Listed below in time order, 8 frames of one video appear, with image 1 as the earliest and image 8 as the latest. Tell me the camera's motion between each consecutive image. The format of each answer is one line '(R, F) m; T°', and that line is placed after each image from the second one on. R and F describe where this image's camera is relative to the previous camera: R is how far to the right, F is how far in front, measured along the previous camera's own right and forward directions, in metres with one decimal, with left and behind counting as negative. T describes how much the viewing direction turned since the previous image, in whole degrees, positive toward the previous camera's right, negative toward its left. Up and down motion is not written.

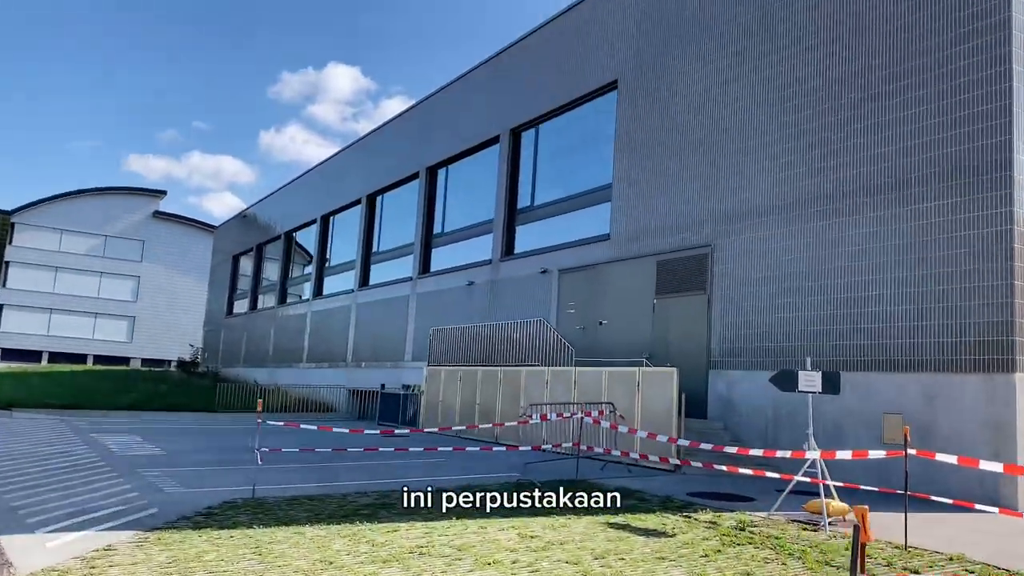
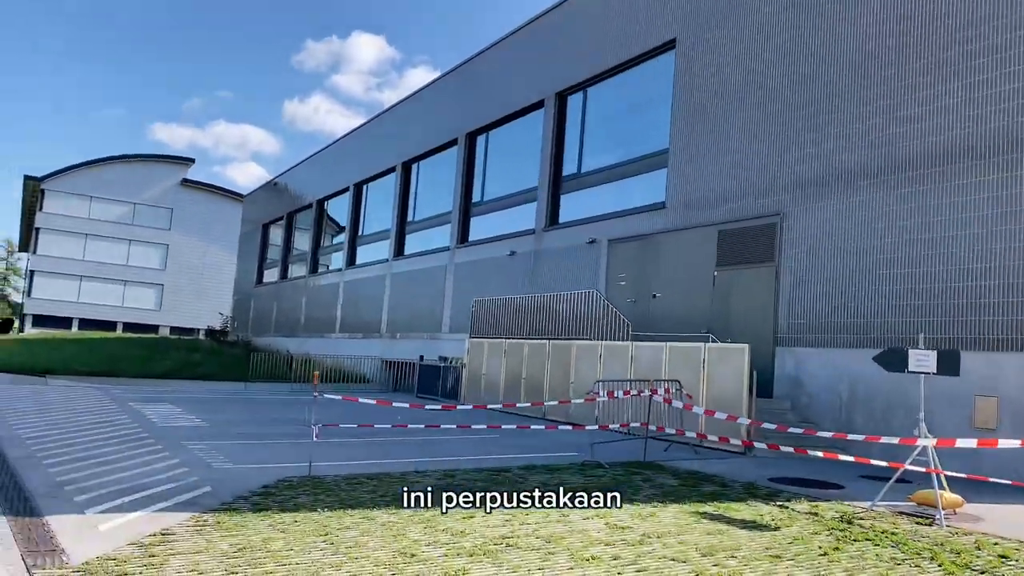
(-0.6, +0.7) m; -1°
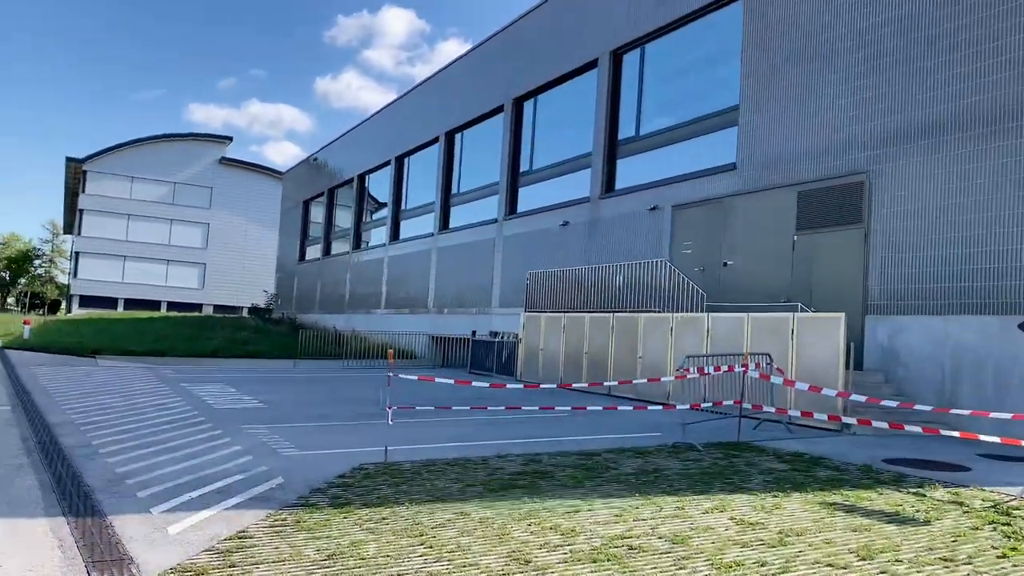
(-0.5, +0.8) m; -2°
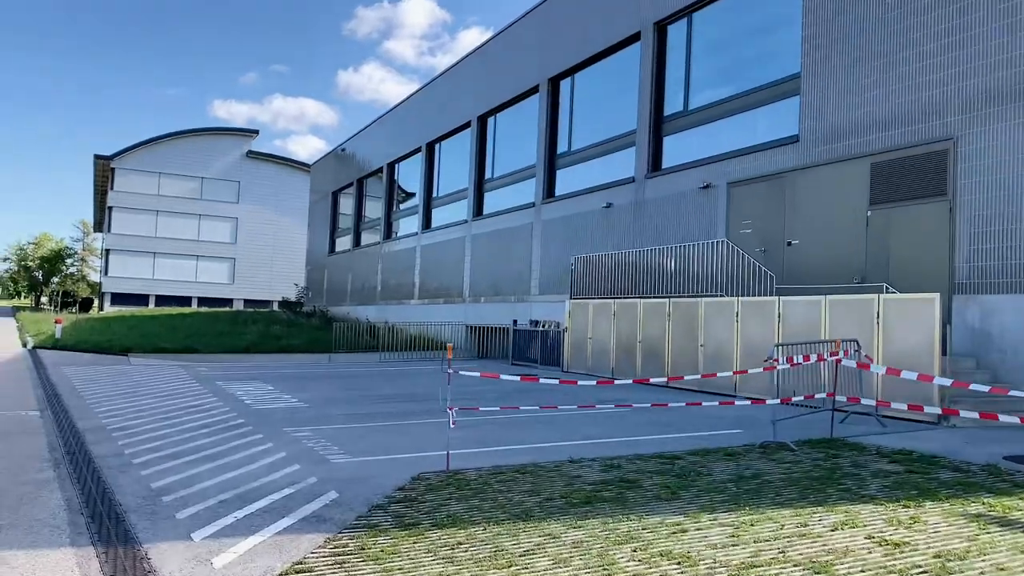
(-0.4, +0.9) m; -2°
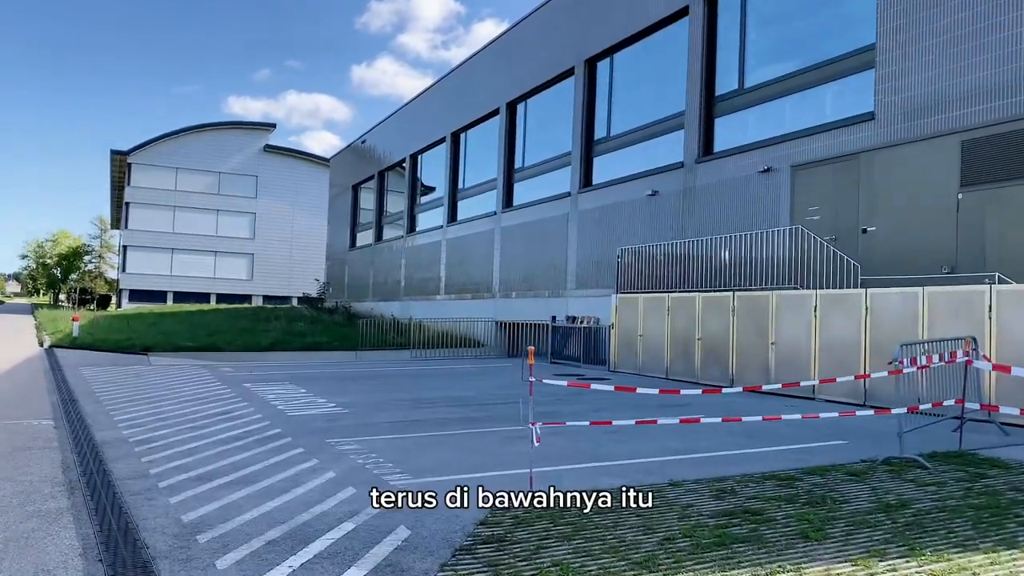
(-0.6, +1.1) m; -1°
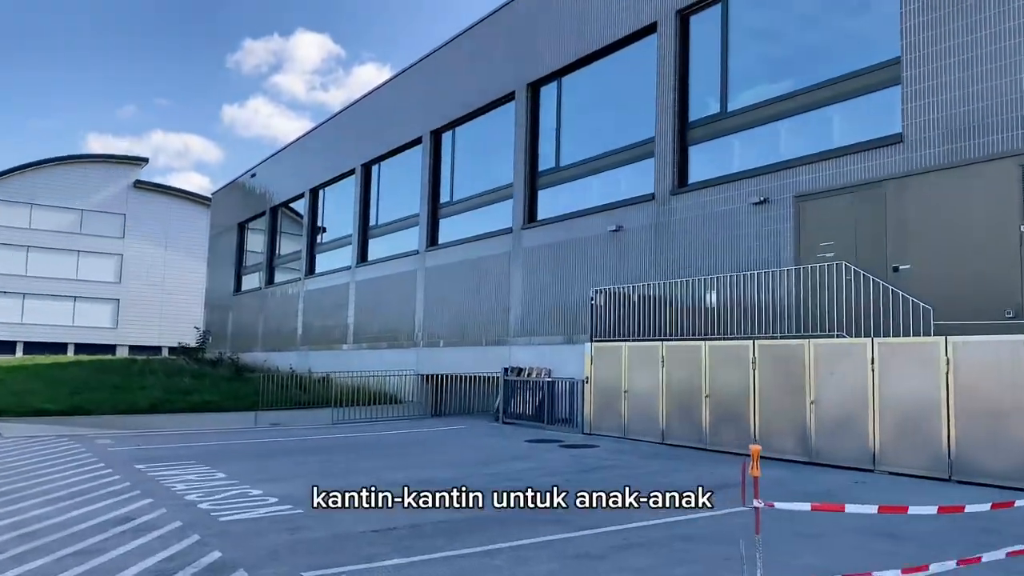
(-1.4, +2.7) m; +8°
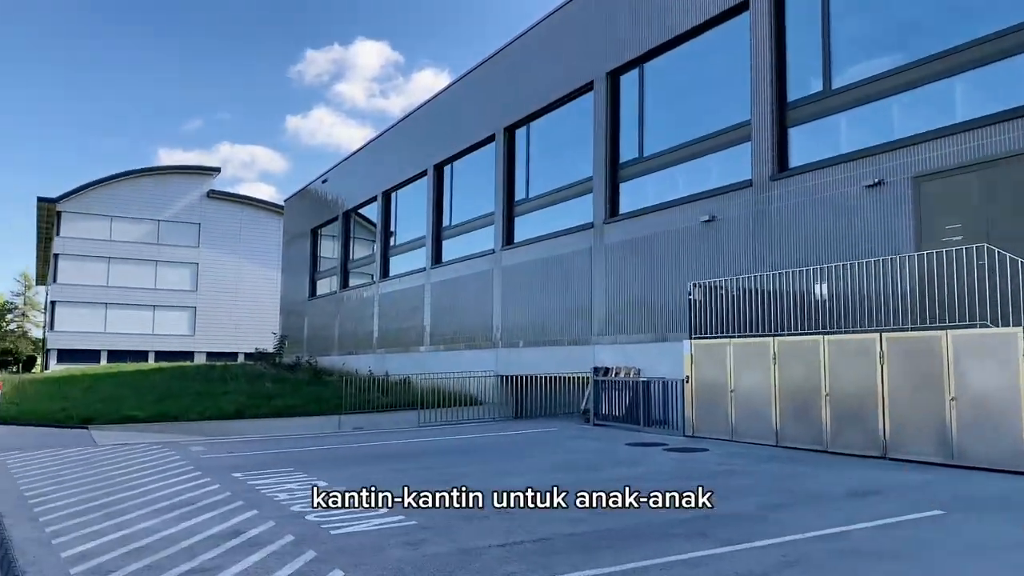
(-0.5, +0.6) m; -4°
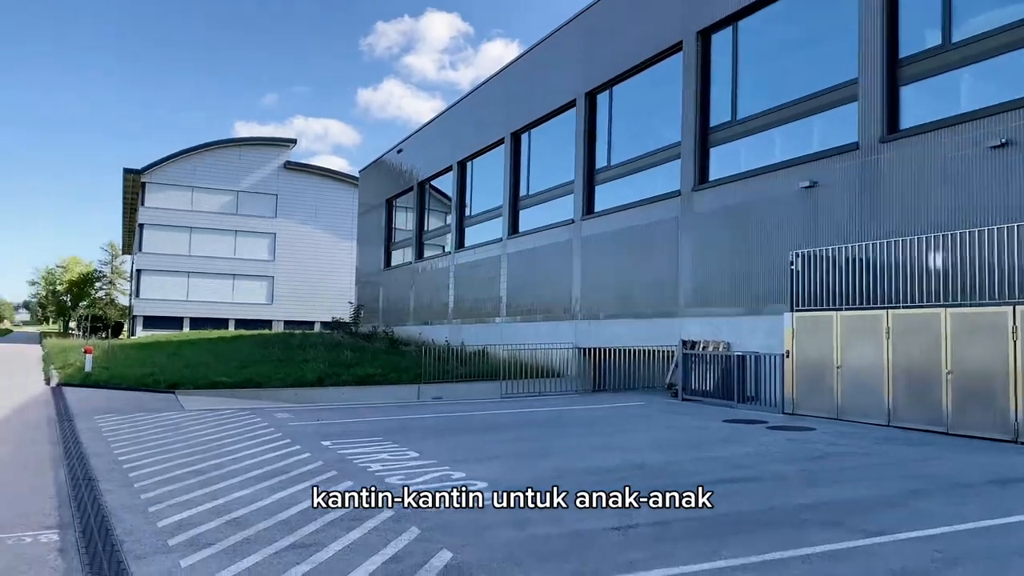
(-0.4, +0.5) m; -5°
